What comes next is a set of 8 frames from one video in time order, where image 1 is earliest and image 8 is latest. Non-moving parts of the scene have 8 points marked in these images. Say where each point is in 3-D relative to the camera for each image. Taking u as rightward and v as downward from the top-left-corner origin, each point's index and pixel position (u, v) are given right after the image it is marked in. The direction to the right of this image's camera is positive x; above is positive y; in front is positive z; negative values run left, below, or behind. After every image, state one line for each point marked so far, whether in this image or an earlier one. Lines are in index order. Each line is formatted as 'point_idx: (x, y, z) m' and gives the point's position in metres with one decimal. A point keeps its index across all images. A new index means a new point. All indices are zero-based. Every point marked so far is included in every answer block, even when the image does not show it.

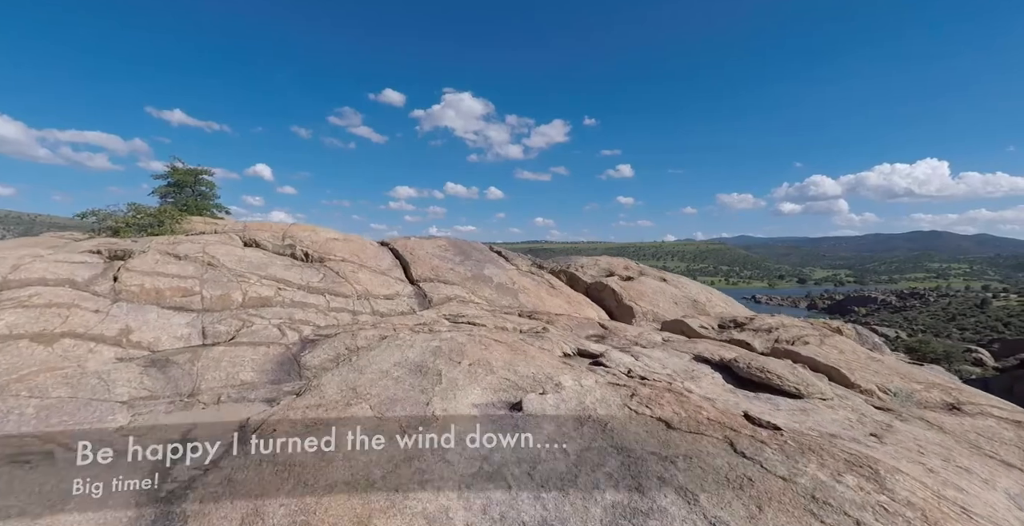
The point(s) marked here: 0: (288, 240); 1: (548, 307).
0: (-8.0, +0.8, +16.6) m
1: (+1.3, -1.6, +16.9) m
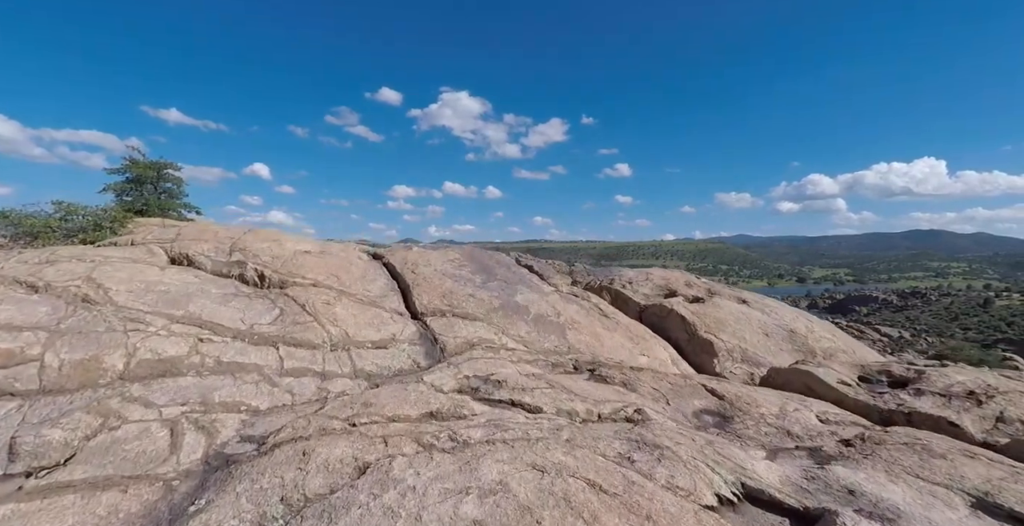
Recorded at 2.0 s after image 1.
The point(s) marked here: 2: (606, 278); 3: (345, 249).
0: (-6.9, +0.2, +11.6) m
1: (+2.4, -2.2, +12.0) m
2: (+3.8, -0.8, +18.9) m
3: (-5.1, +0.2, +14.2) m
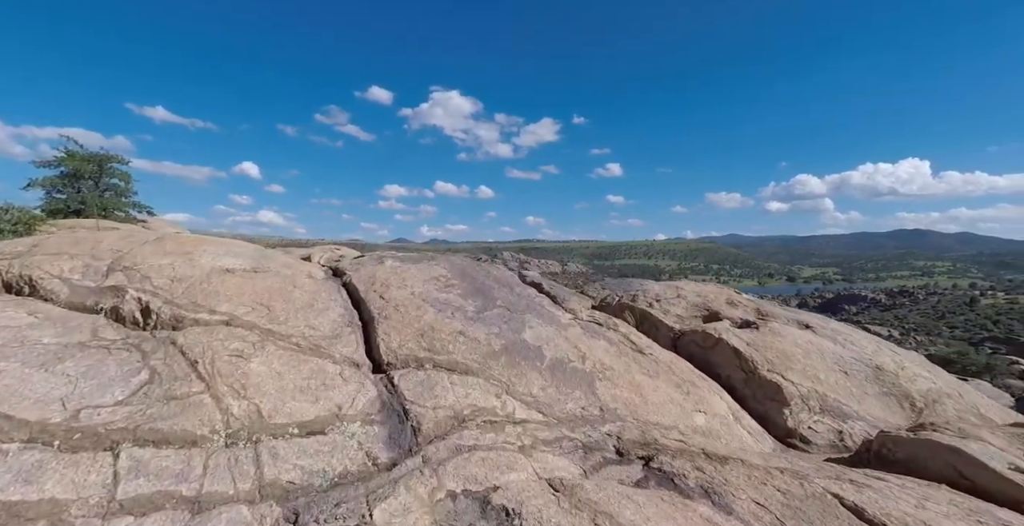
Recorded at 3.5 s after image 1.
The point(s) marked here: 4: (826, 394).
0: (-6.8, -0.2, +7.9) m
1: (+2.5, -2.6, +8.4) m
2: (+3.8, -1.2, +15.4) m
3: (-5.0, -0.2, +10.6) m
4: (+7.2, -3.0, +10.6) m
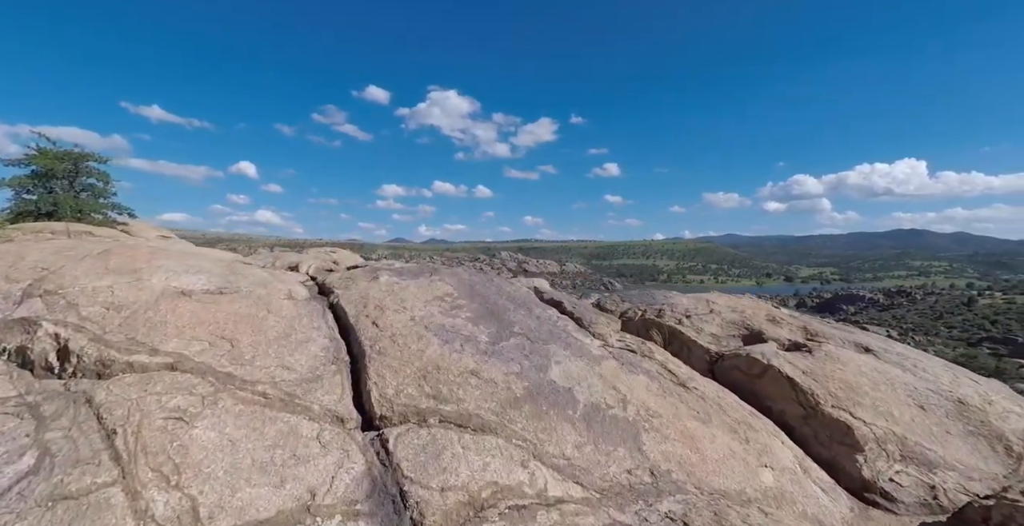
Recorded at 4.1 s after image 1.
0: (-6.4, -0.5, +6.2) m
1: (+2.9, -3.0, +6.7) m
2: (+4.1, -1.6, +13.7) m
3: (-4.6, -0.5, +8.8) m
4: (+7.5, -3.3, +8.9) m
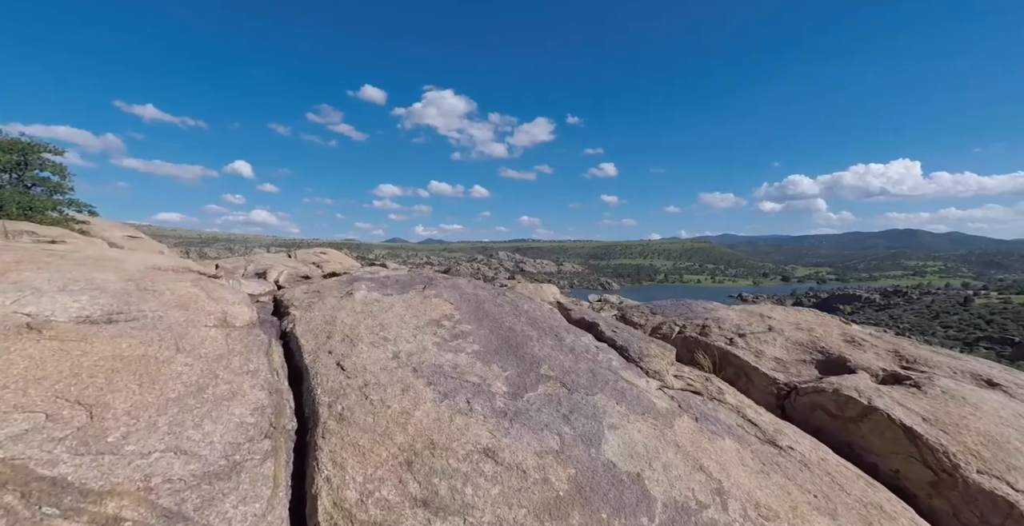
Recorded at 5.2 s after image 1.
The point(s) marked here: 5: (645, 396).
0: (-6.0, -0.7, +3.6) m
1: (+3.2, -3.1, +4.2) m
2: (+4.4, -1.7, +11.2) m
3: (-4.3, -0.7, +6.2) m
4: (+7.9, -3.4, +6.4) m
5: (+1.7, -1.6, +5.8) m
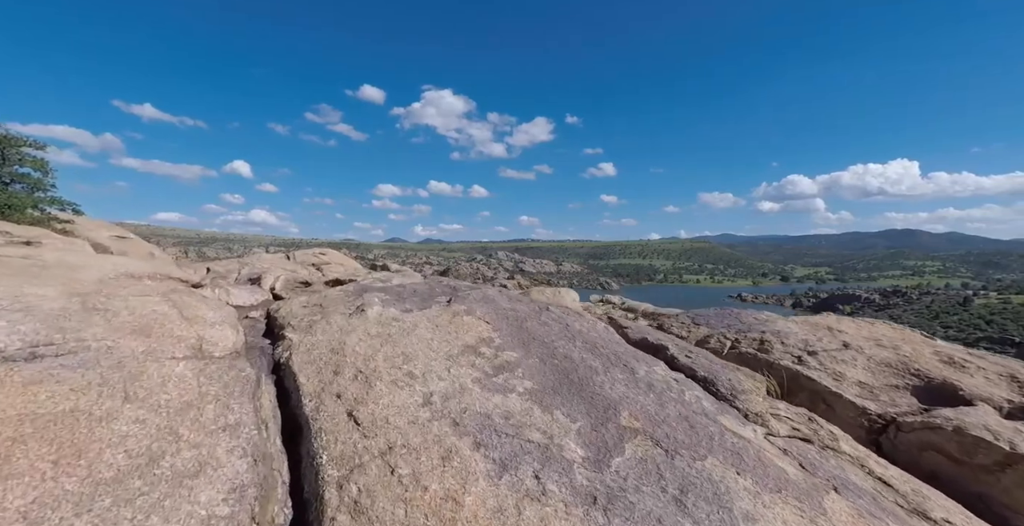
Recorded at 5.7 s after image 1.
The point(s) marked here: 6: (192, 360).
0: (-5.3, -0.8, +2.0) m
1: (+3.9, -3.2, +2.6) m
2: (+5.1, -1.8, +9.6) m
3: (-3.6, -0.8, +4.7) m
4: (+8.5, -3.6, +4.8) m
5: (+2.4, -1.8, +4.3) m
6: (-3.3, -1.0, +4.8) m
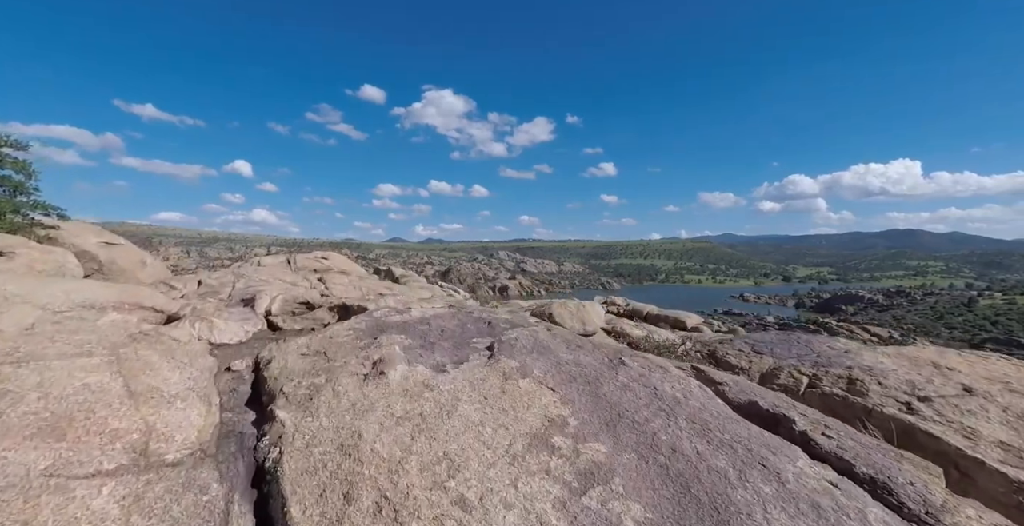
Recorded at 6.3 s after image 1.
0: (-4.6, -1.3, +0.3) m
1: (+4.6, -3.7, +0.9) m
2: (+5.8, -2.3, +7.9) m
3: (-2.9, -1.2, +3.0) m
4: (+9.3, -4.0, +3.1) m
5: (+3.1, -2.2, +2.6) m
6: (-2.6, -1.4, +3.1) m
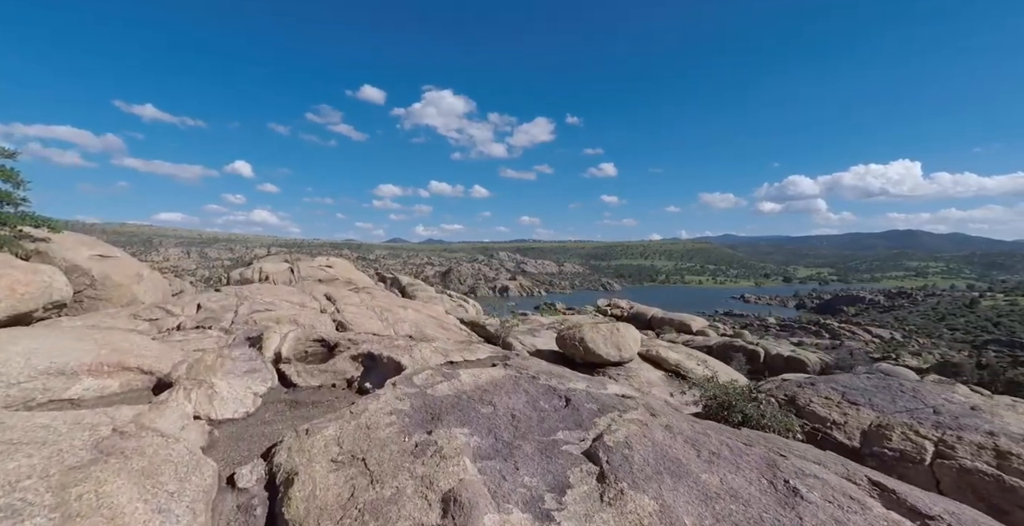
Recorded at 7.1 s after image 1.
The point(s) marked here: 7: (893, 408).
0: (-3.6, -1.9, -1.3) m
1: (+5.6, -4.4, -0.7) m
2: (+6.8, -3.0, +6.3) m
3: (-1.9, -1.9, +1.4) m
4: (+10.3, -4.7, +1.5) m
5: (+4.1, -2.9, +1.0) m
6: (-1.6, -2.1, +1.5) m
7: (+7.0, -2.7, +8.6) m
